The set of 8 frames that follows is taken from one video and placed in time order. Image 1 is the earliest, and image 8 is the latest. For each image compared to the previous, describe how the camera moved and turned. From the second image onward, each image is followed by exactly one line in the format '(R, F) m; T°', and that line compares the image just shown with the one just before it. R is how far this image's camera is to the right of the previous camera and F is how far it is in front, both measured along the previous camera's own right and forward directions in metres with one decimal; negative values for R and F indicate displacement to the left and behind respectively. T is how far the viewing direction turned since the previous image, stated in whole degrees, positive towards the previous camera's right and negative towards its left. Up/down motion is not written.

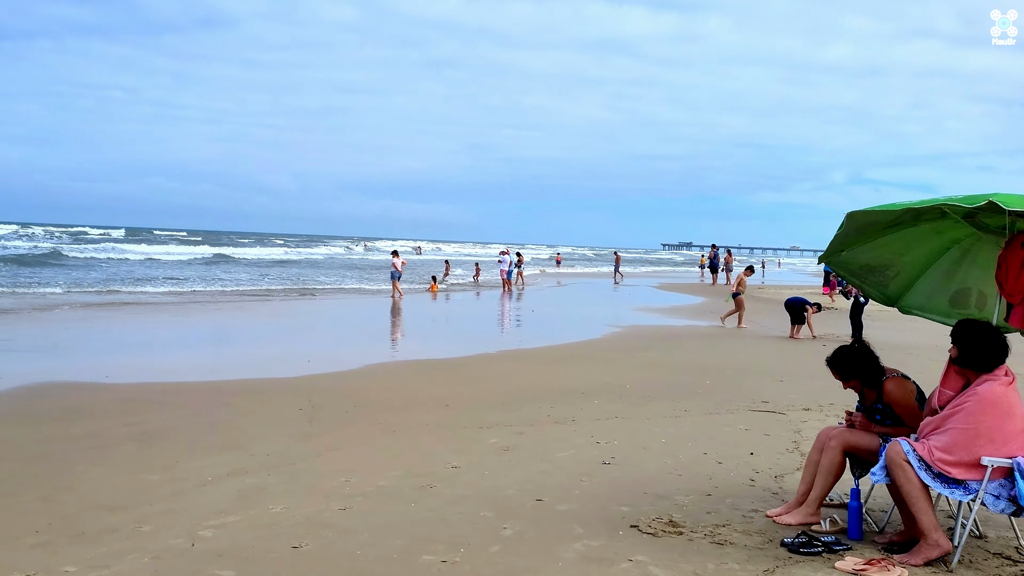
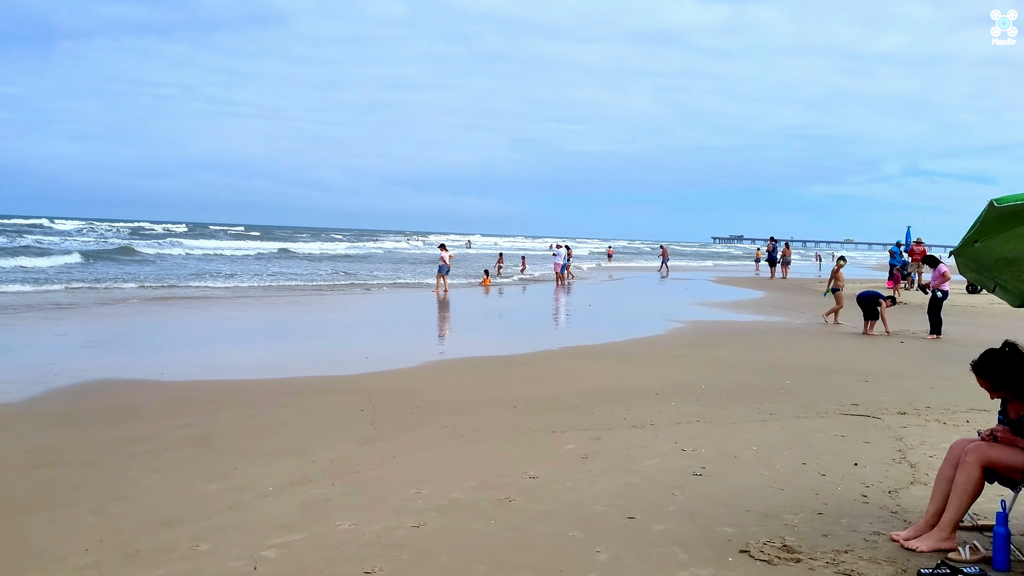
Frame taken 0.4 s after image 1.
(-0.1, +0.4) m; -3°
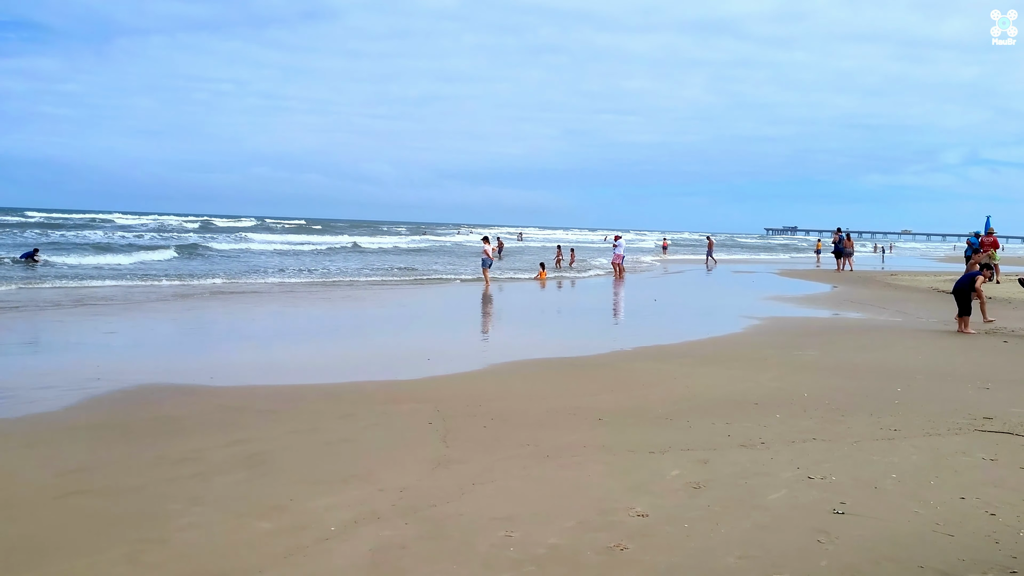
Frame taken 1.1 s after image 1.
(-0.2, +0.6) m; -3°
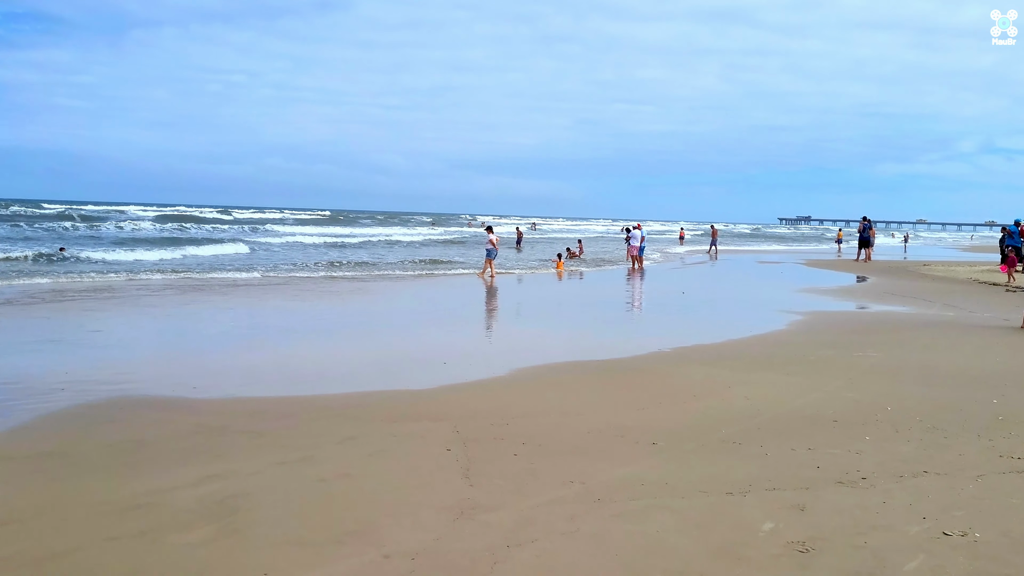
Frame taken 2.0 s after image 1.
(-0.1, +0.9) m; -1°
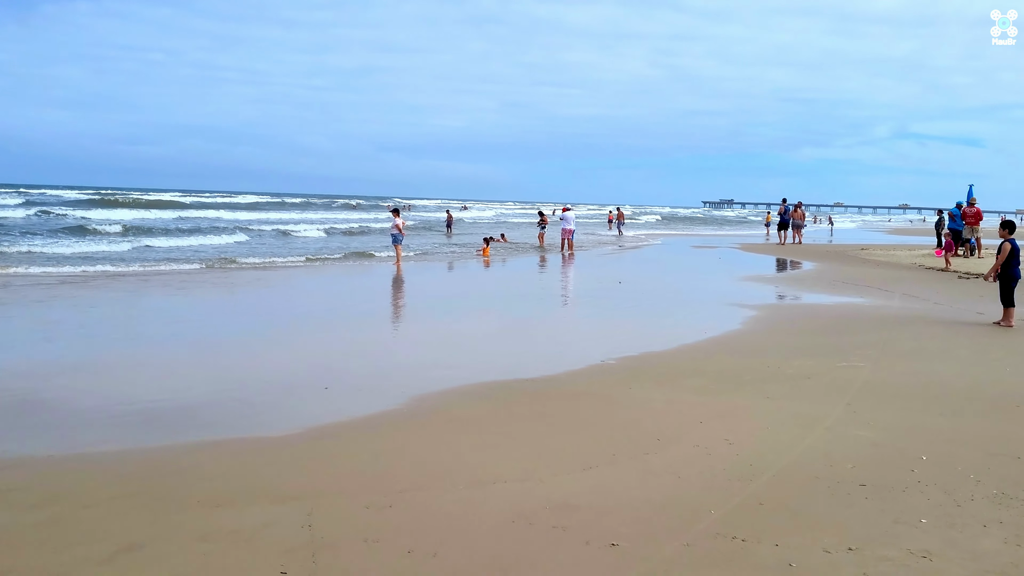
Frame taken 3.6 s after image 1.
(+0.1, +1.6) m; +4°
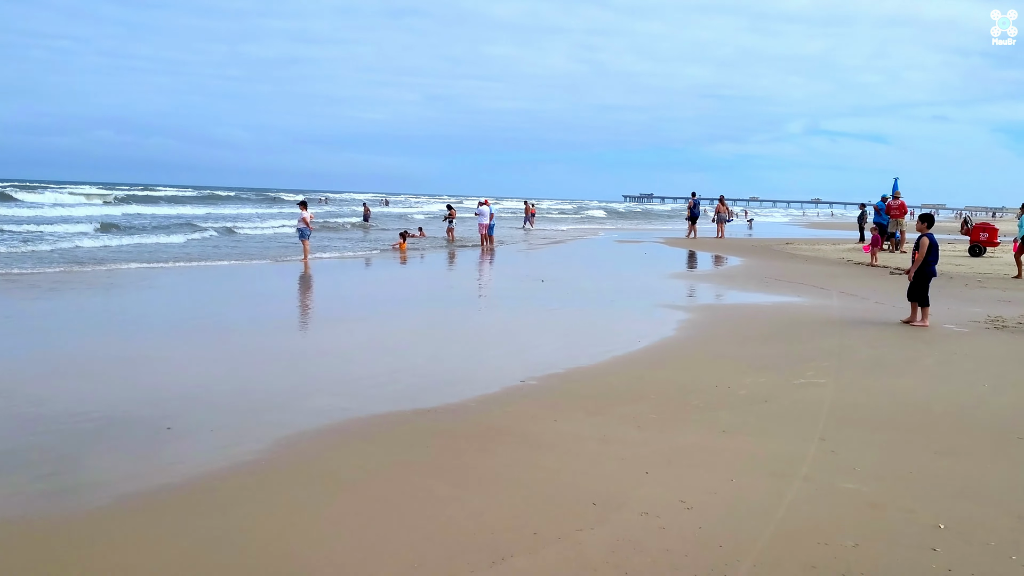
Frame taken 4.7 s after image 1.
(+0.1, +1.1) m; +5°
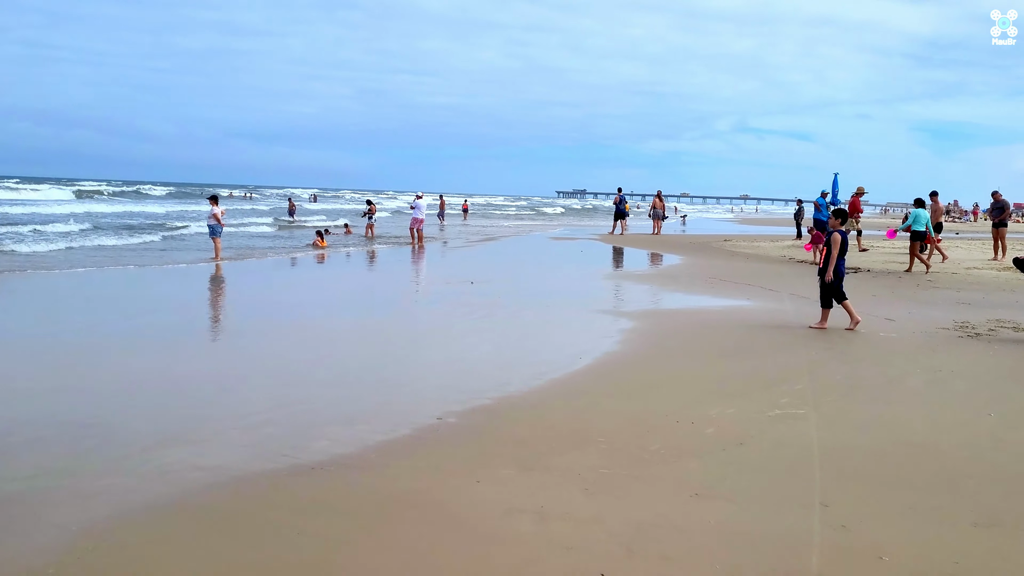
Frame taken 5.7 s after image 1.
(+0.1, +1.1) m; +4°
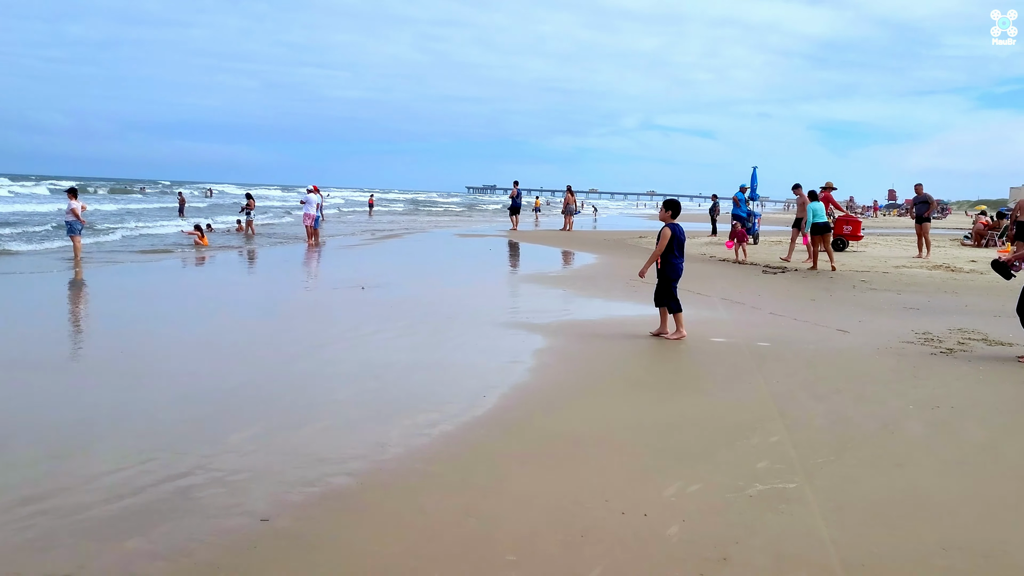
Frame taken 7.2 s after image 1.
(+0.1, +1.5) m; +5°
